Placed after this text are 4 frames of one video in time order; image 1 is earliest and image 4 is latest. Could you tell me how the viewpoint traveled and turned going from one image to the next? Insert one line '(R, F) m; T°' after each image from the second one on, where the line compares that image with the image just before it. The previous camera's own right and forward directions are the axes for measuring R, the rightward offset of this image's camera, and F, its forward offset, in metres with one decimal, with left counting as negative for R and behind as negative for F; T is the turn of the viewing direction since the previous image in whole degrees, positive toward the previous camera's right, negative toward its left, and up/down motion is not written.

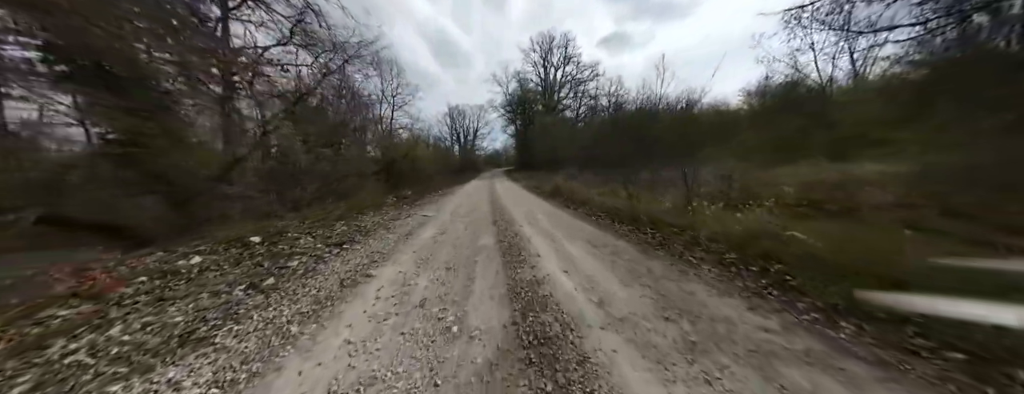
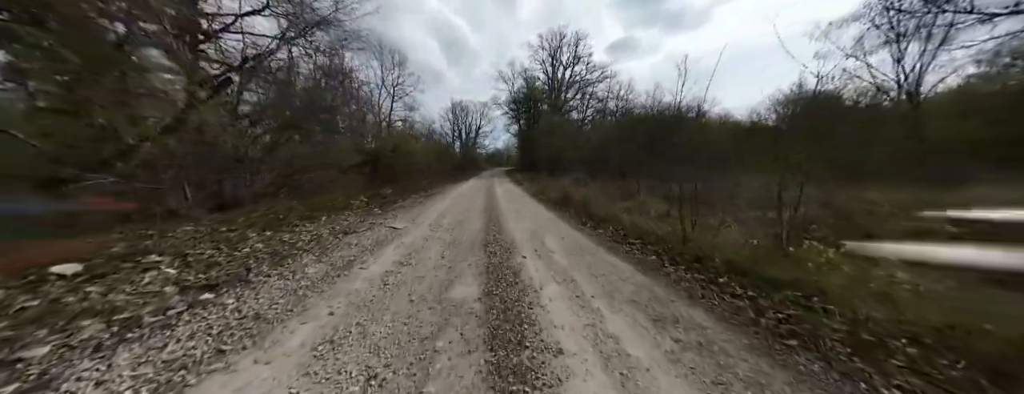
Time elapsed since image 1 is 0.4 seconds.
(0.0, +1.7) m; 0°
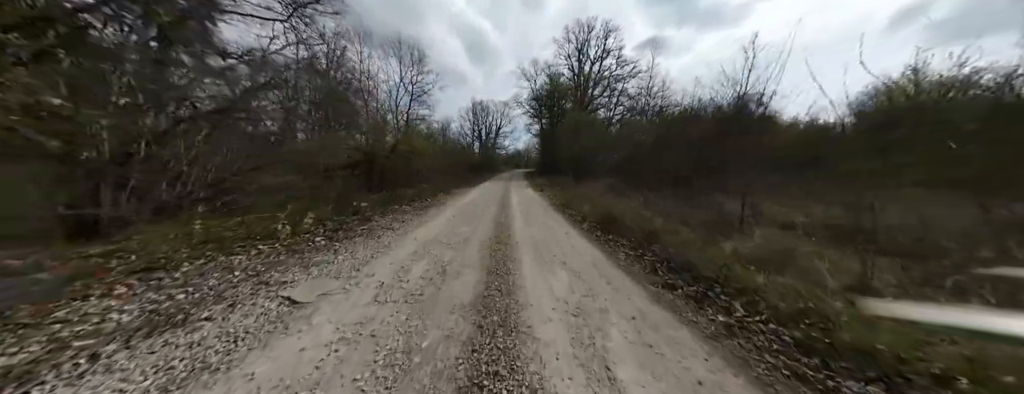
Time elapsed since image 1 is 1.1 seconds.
(0.0, +2.5) m; -4°
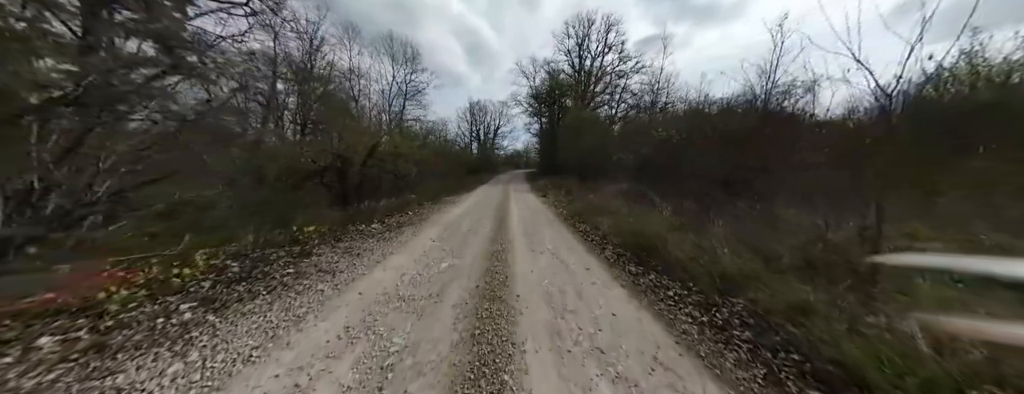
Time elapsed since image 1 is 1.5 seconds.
(0.0, +1.6) m; 0°
